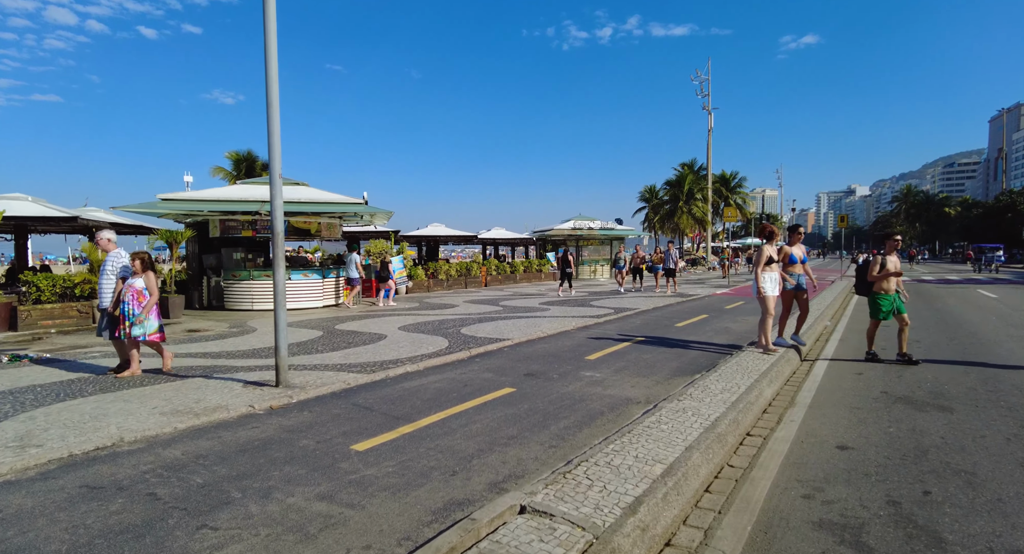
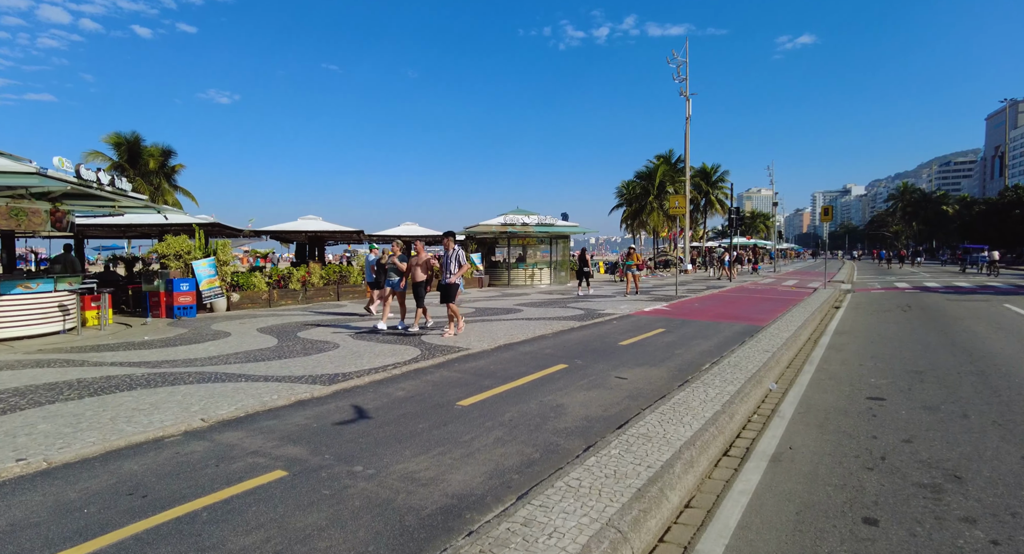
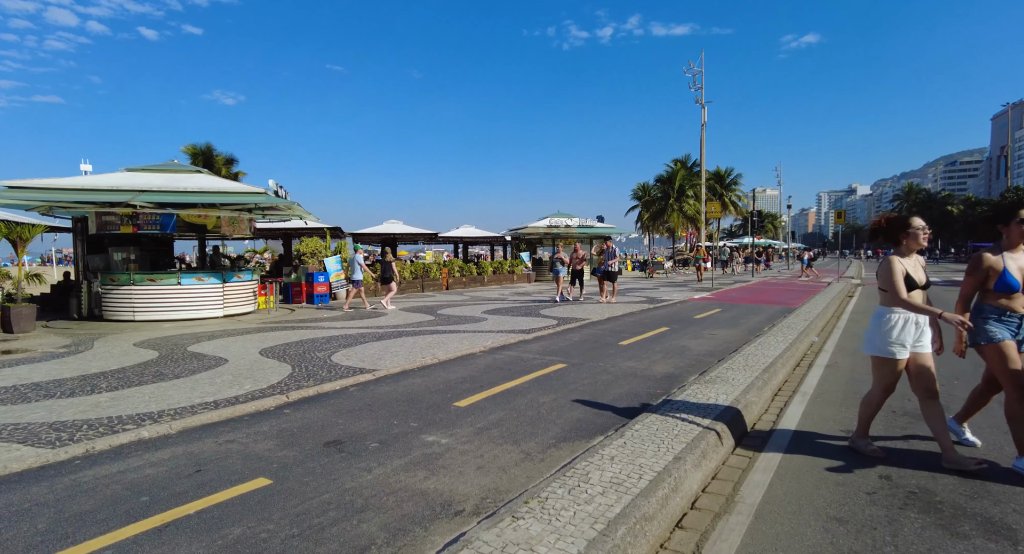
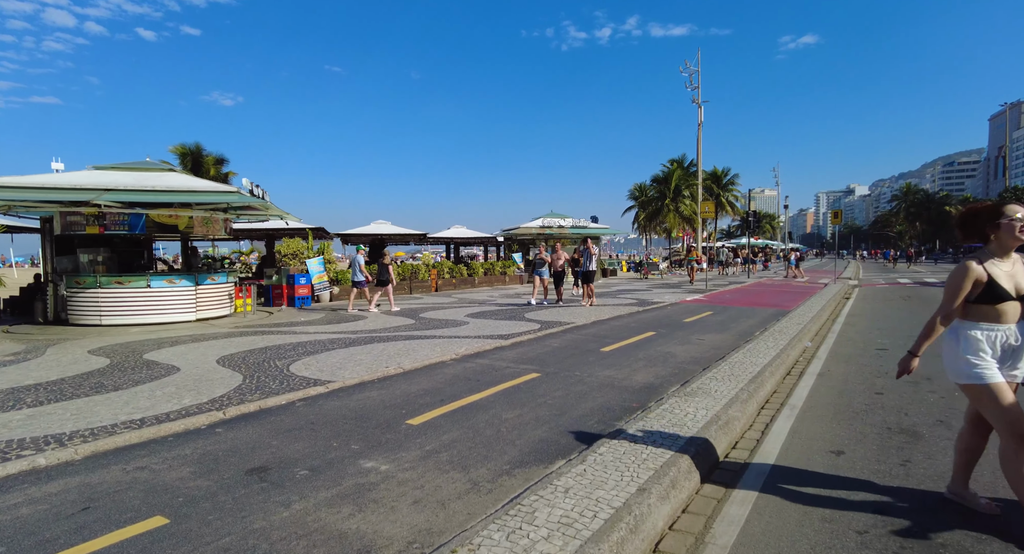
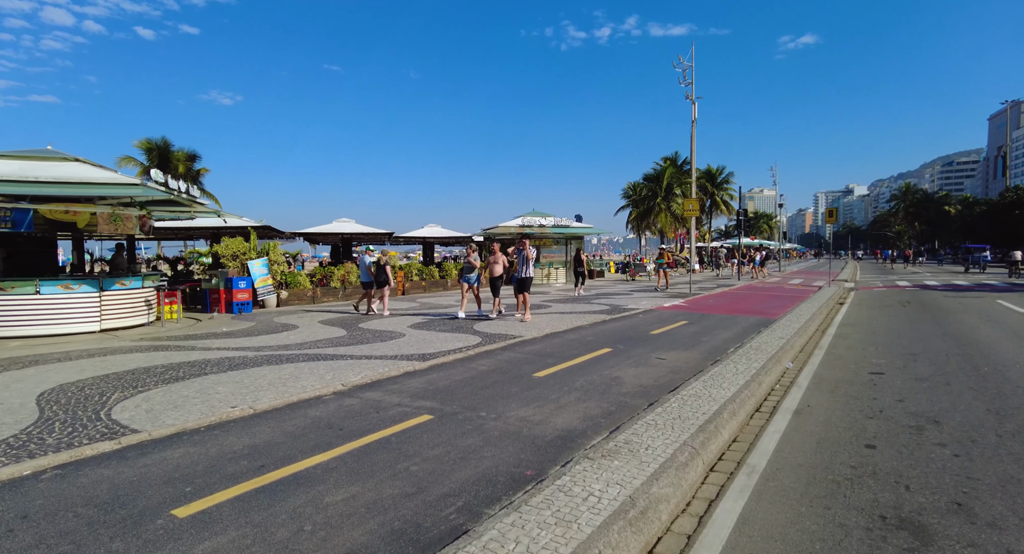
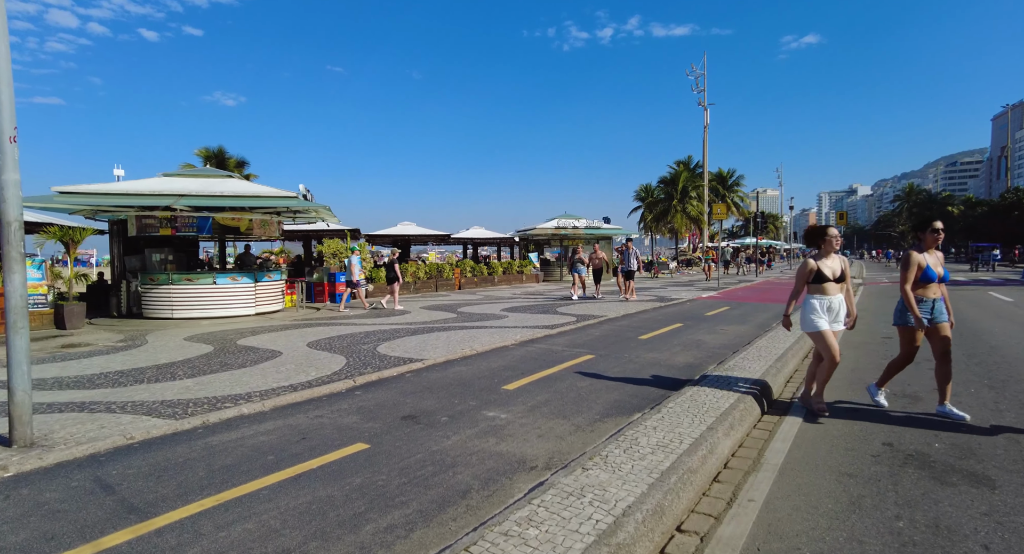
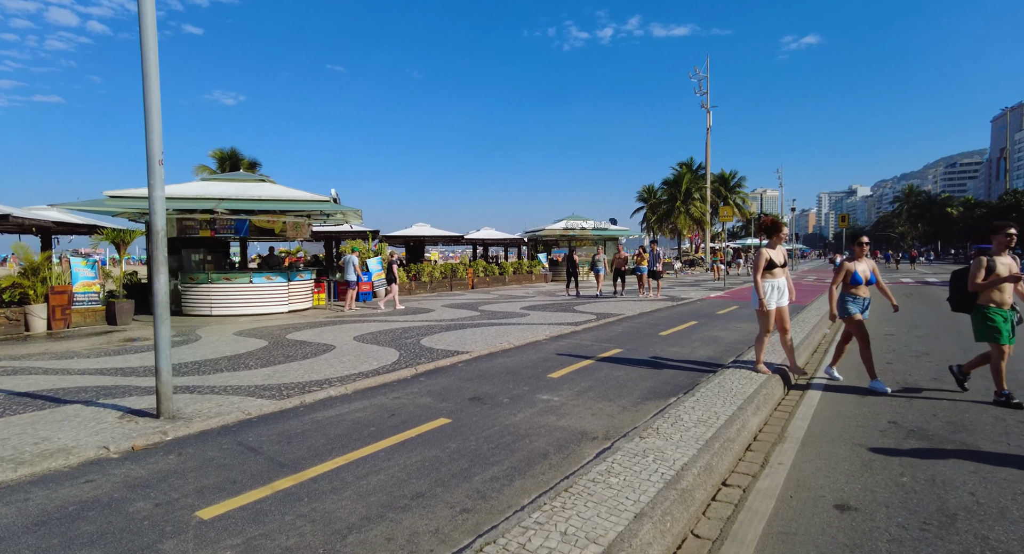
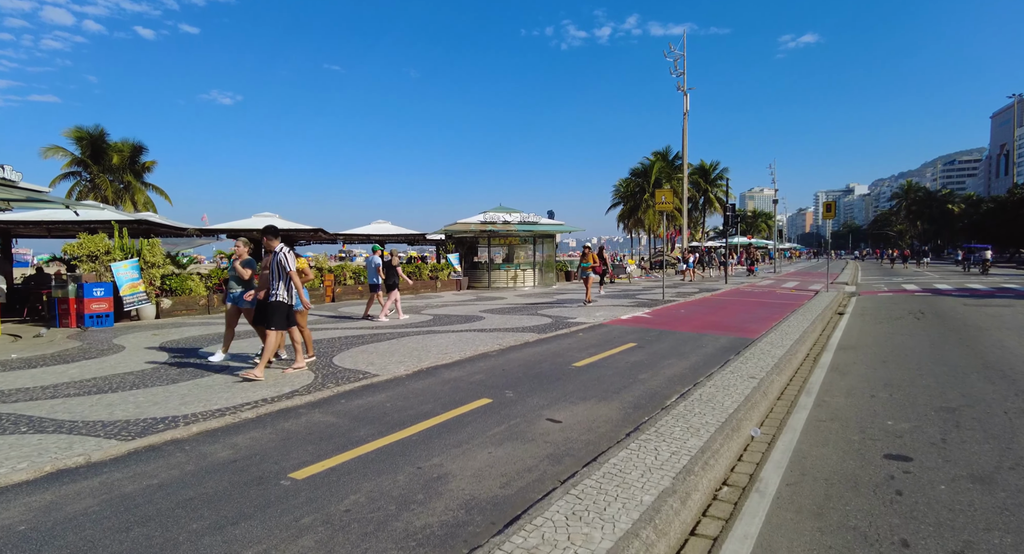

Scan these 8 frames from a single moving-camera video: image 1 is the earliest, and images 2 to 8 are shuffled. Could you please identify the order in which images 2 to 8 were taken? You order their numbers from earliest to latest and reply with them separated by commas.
7, 6, 3, 4, 5, 2, 8
